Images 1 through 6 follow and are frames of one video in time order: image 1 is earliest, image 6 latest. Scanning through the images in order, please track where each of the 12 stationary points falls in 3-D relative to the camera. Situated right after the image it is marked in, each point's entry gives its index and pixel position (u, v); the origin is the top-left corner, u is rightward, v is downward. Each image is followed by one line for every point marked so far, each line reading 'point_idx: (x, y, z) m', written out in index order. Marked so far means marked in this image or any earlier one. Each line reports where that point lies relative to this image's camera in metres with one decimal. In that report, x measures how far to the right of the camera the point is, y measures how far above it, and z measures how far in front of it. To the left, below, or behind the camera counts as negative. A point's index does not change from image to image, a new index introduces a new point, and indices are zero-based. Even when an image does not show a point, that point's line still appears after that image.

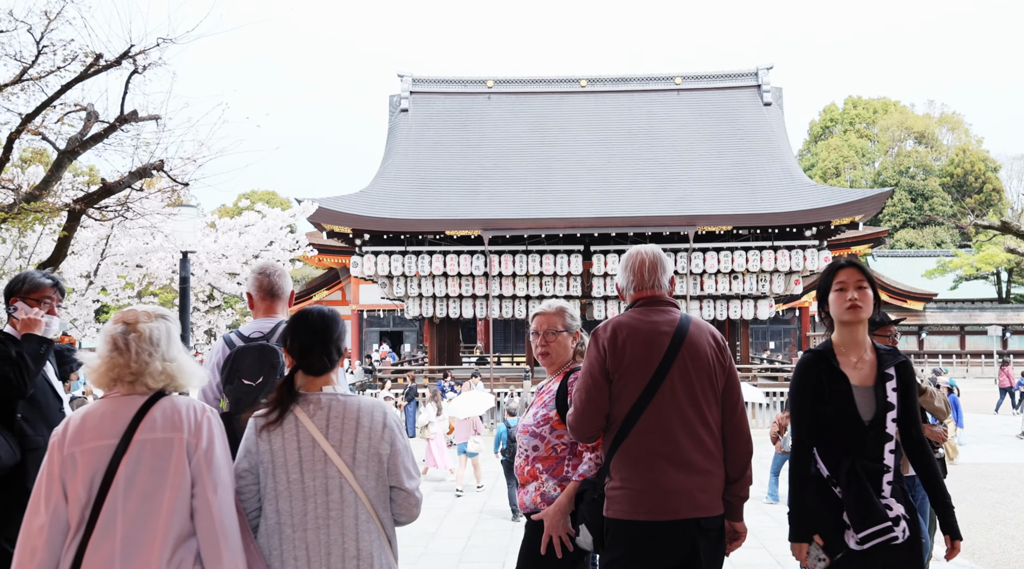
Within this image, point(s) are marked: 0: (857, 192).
0: (+7.7, +2.1, +19.3) m
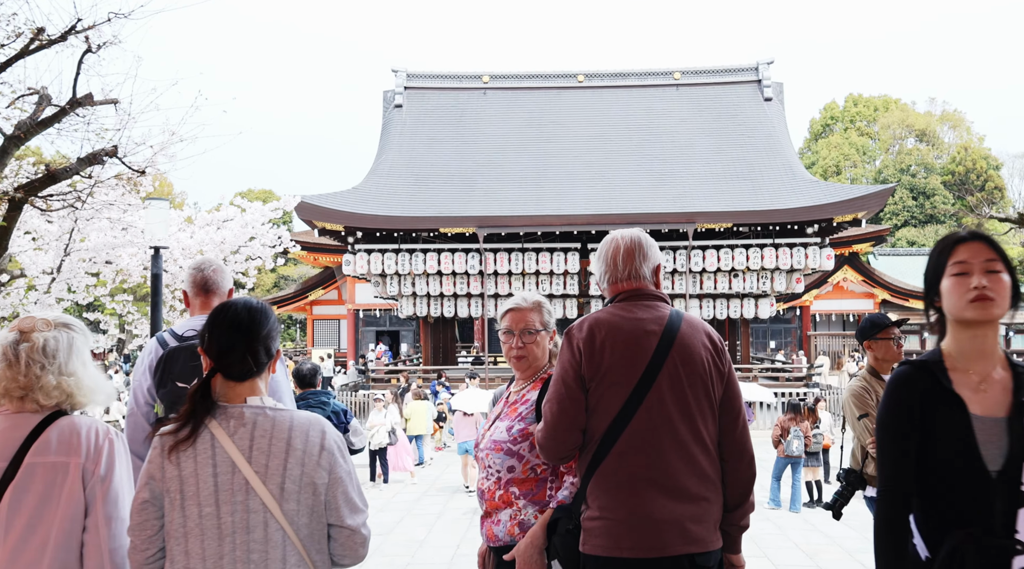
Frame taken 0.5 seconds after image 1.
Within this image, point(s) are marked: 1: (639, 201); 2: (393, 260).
0: (+7.6, +2.1, +18.9) m
1: (+2.9, +1.9, +19.8) m
2: (-2.7, +0.6, +19.8) m
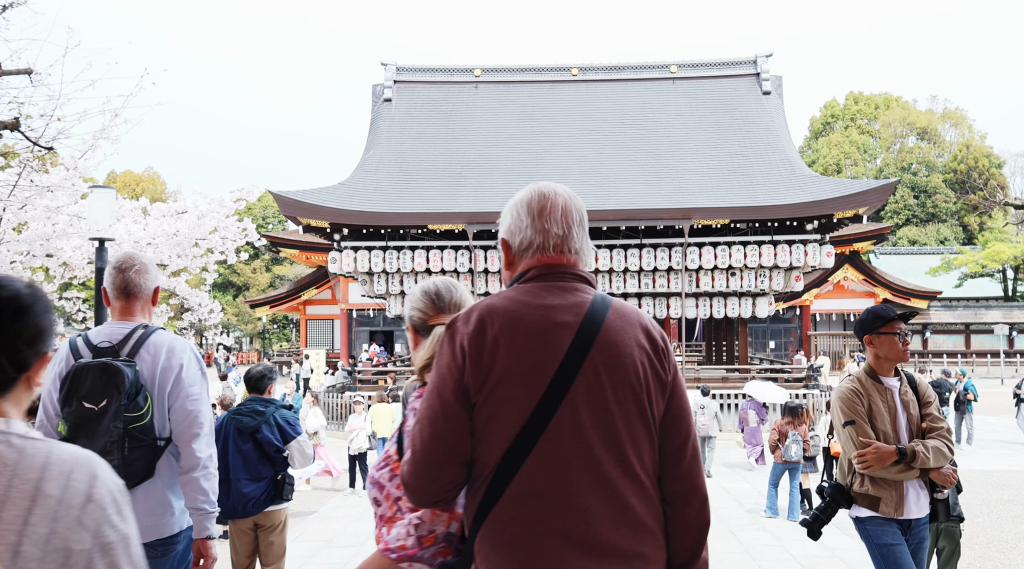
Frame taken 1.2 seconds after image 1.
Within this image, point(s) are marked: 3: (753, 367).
0: (+7.4, +2.1, +18.3) m
1: (+2.7, +1.9, +19.2) m
2: (-2.9, +0.6, +19.2) m
3: (+5.5, -1.9, +19.7) m
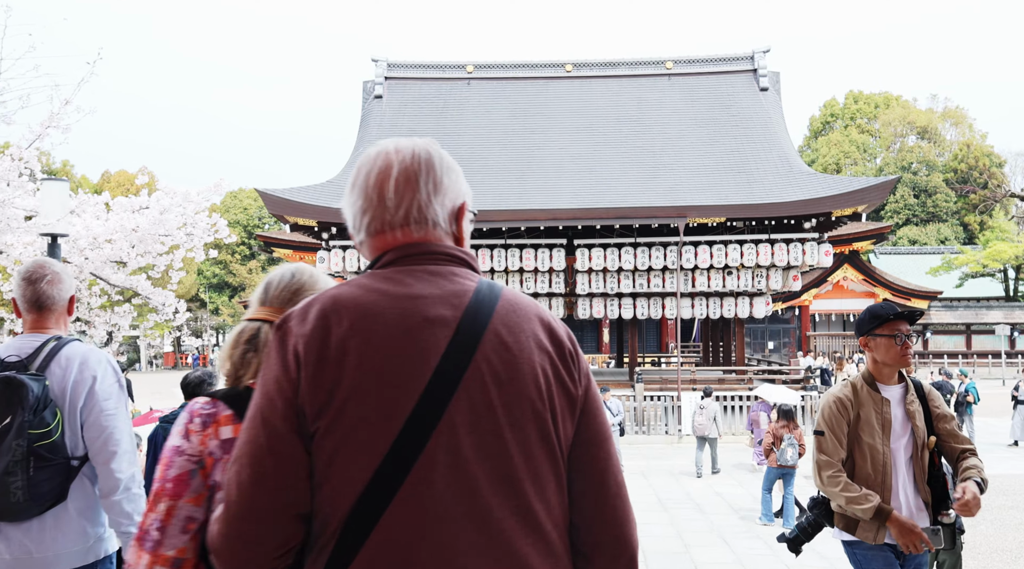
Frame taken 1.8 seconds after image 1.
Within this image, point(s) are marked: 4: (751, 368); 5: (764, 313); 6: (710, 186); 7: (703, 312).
0: (+7.2, +2.1, +17.9) m
1: (+2.5, +1.9, +18.8) m
2: (-3.1, +0.6, +18.8) m
3: (+5.3, -1.9, +19.3) m
4: (+5.4, -1.9, +19.6) m
5: (+5.5, -0.6, +19.1) m
6: (+4.3, +2.2, +19.0) m
7: (+4.2, -0.6, +19.3) m
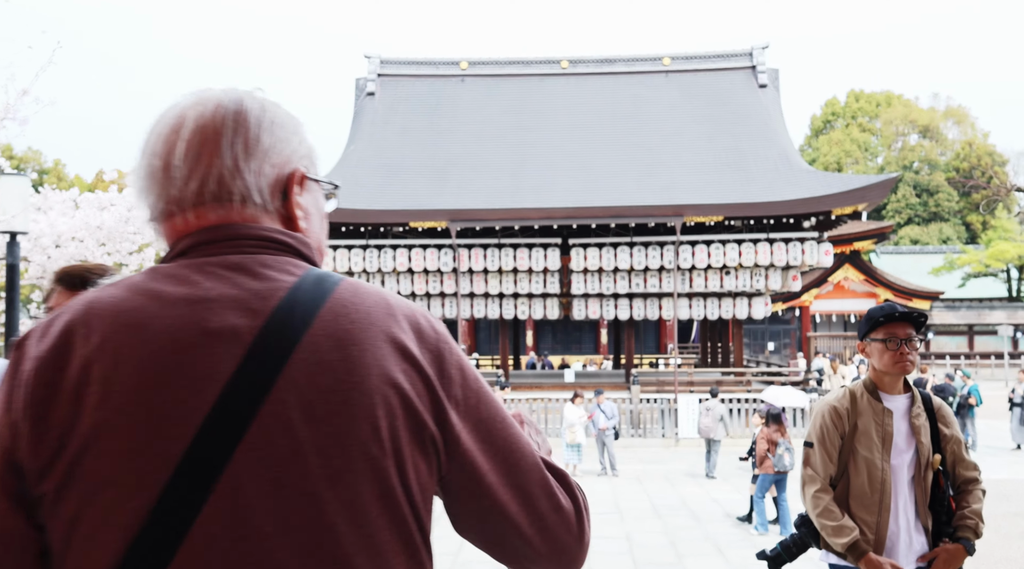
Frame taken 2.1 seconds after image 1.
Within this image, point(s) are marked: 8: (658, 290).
0: (+7.0, +2.1, +17.6) m
1: (+2.4, +1.9, +18.5) m
2: (-3.2, +0.6, +18.5) m
3: (+5.2, -1.9, +19.0) m
4: (+5.2, -1.9, +19.3) m
5: (+5.4, -0.6, +18.8) m
6: (+4.2, +2.2, +18.7) m
7: (+4.1, -0.6, +18.9) m
8: (+3.1, -0.1, +18.7) m
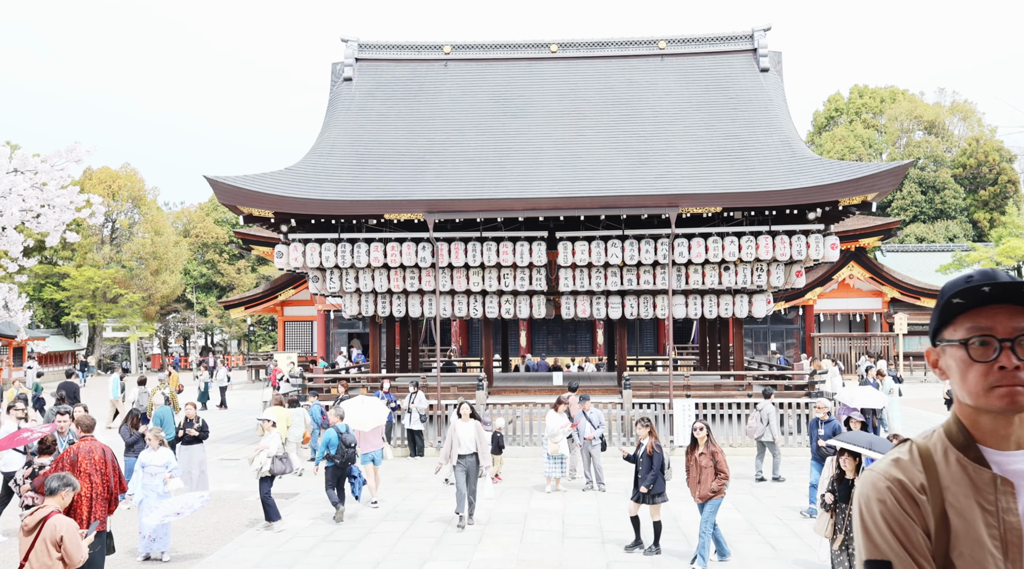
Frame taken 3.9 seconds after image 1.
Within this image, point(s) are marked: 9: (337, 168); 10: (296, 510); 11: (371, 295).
0: (+6.7, +2.2, +16.3) m
1: (+2.0, +2.0, +17.2) m
2: (-3.6, +0.7, +17.2) m
3: (+4.8, -1.8, +17.7) m
4: (+4.9, -1.8, +18.0) m
5: (+5.1, -0.6, +17.5) m
6: (+3.9, +2.2, +17.4) m
7: (+3.8, -0.5, +17.6) m
8: (+2.8, -0.1, +17.4) m
9: (-3.6, +2.4, +18.0) m
10: (-2.8, -2.9, +11.4) m
11: (-2.9, -0.2, +17.8) m
